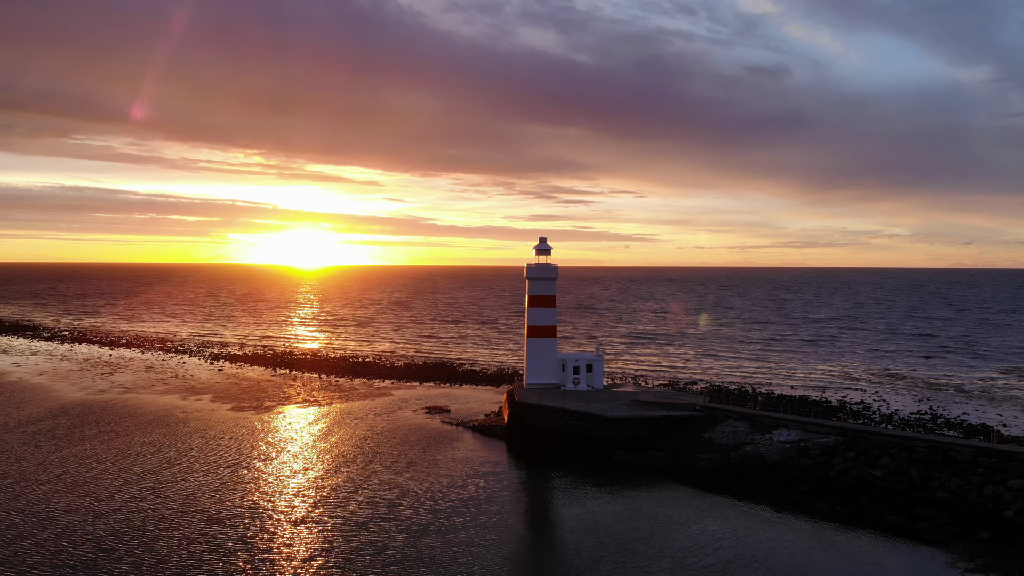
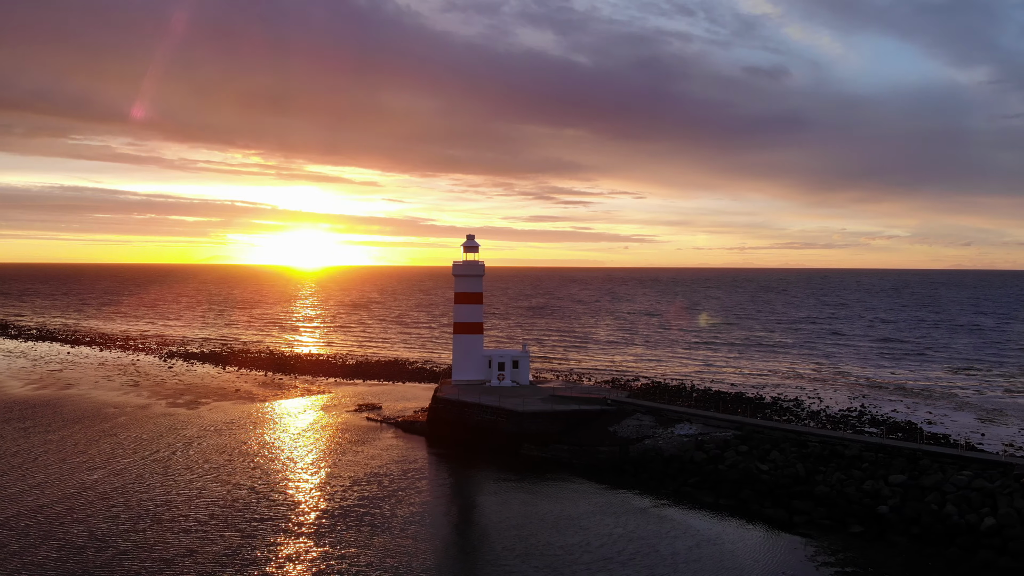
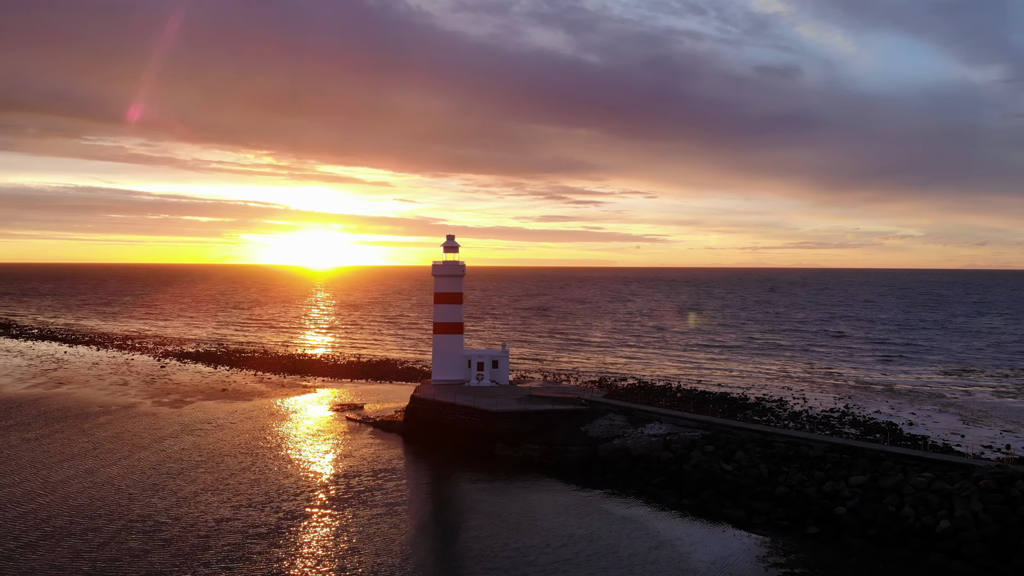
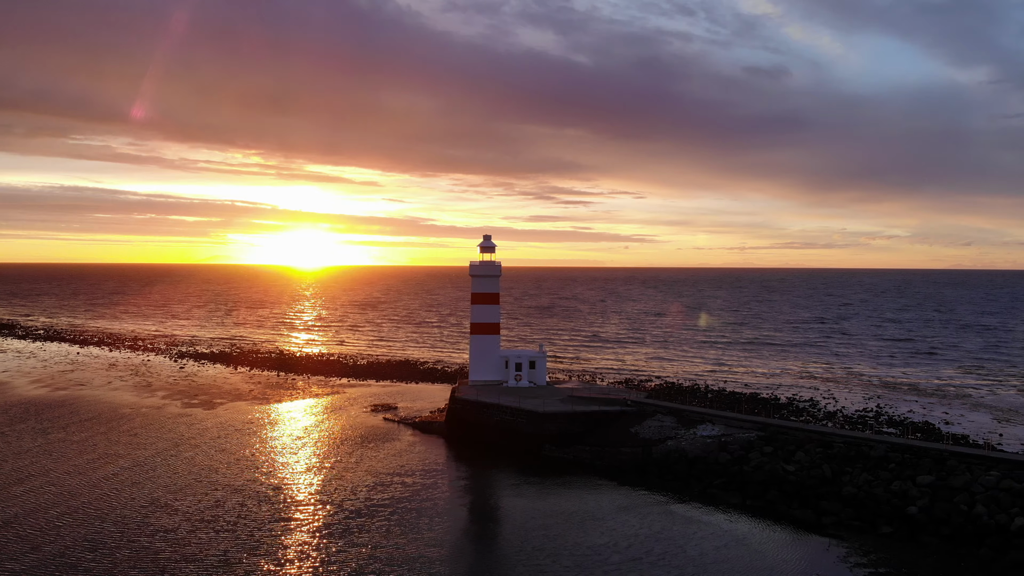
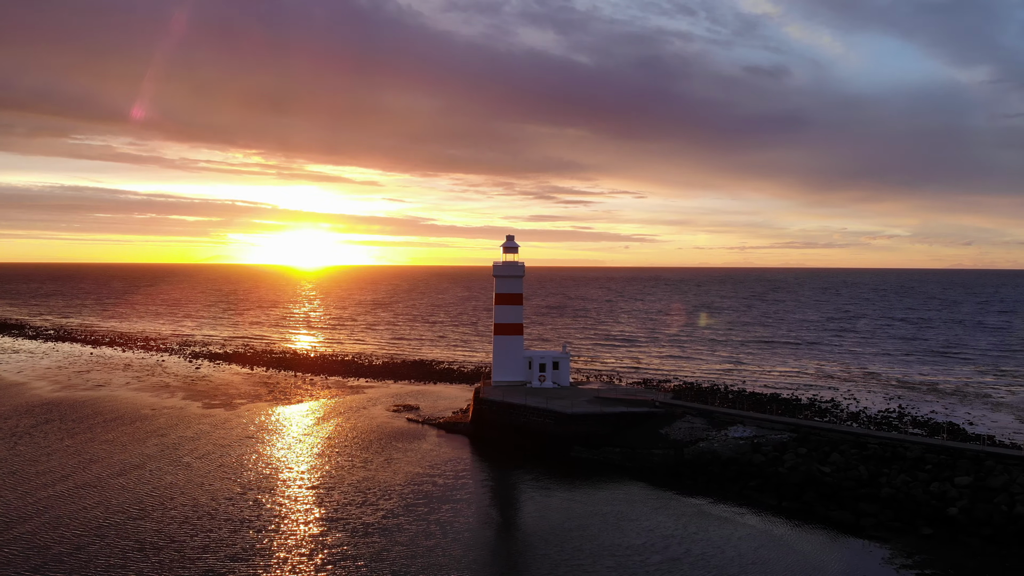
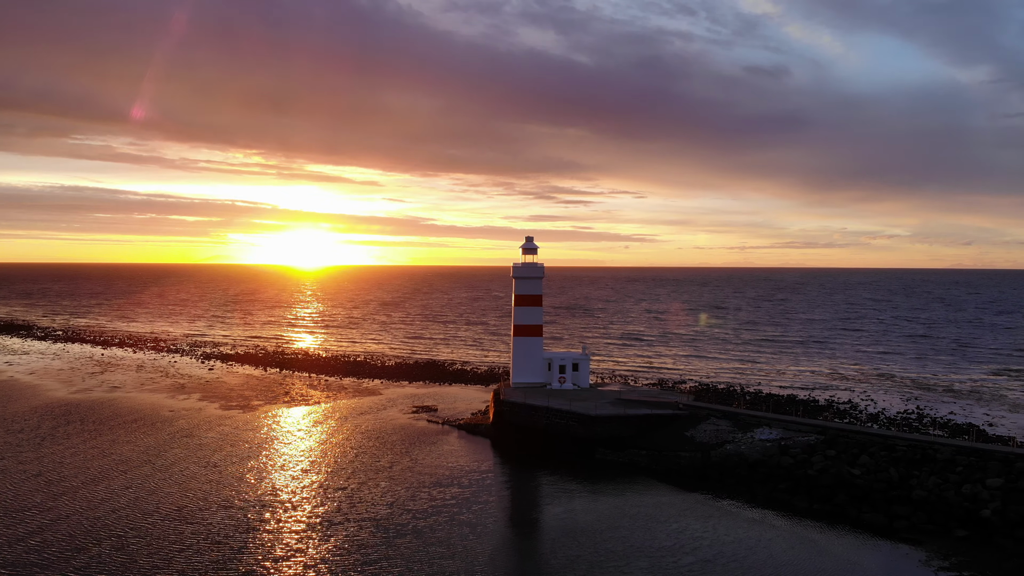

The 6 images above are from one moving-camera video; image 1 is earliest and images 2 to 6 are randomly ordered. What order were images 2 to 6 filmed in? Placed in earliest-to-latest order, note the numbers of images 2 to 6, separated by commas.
6, 5, 4, 2, 3
